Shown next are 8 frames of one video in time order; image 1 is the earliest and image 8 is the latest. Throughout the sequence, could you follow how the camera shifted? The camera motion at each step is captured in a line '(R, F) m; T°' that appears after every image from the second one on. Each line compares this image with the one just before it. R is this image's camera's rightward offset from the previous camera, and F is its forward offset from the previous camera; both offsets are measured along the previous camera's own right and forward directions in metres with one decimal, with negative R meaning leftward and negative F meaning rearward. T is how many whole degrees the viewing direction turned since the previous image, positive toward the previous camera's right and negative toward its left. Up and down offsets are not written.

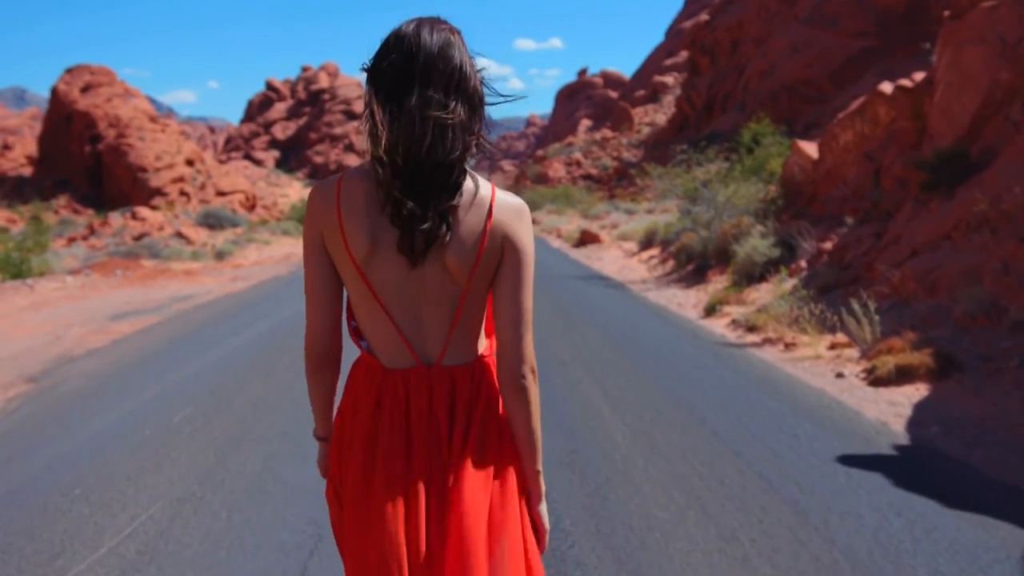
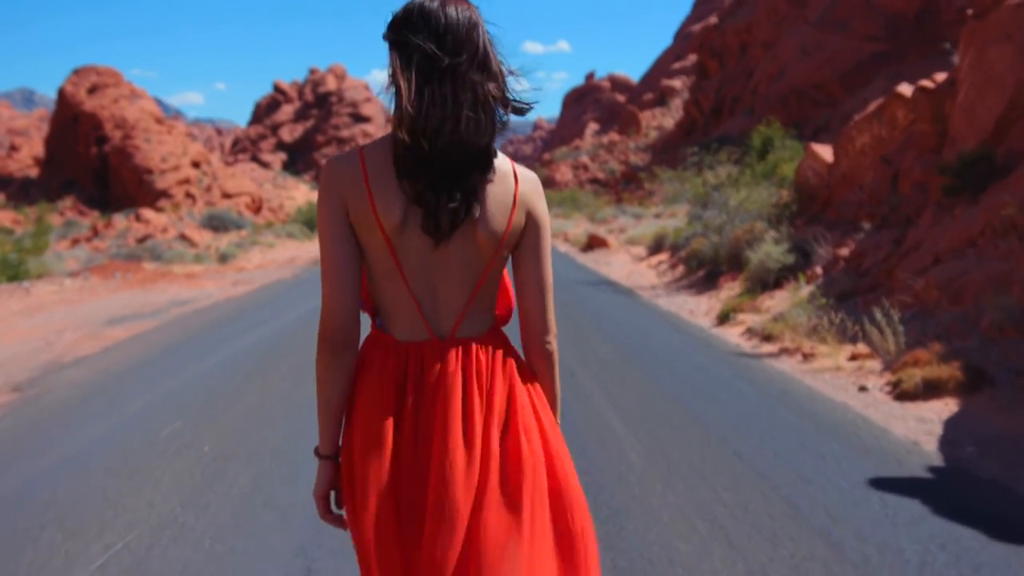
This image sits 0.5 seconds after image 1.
(0.0, +0.4) m; 0°
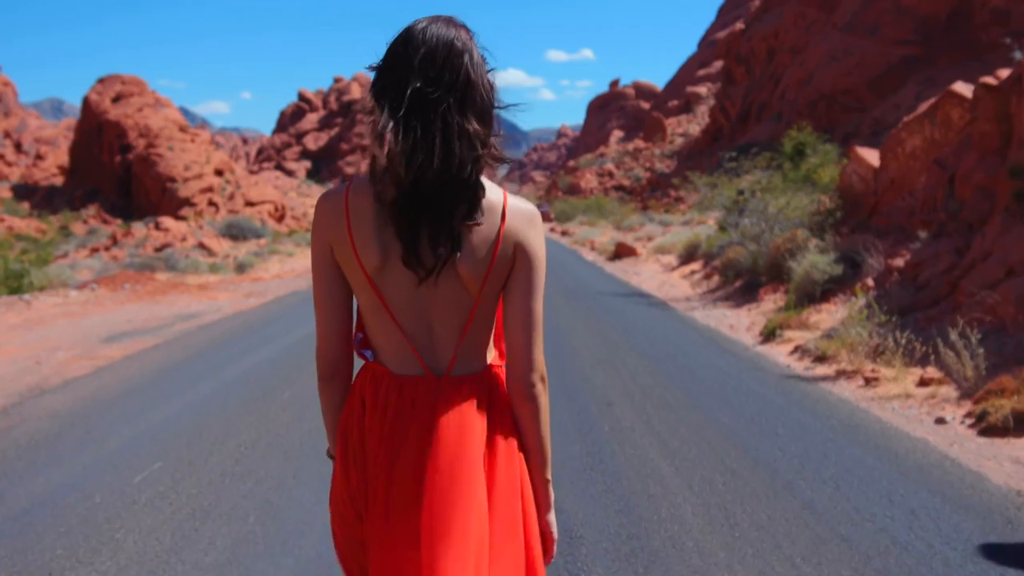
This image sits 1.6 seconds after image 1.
(0.0, +0.9) m; -1°
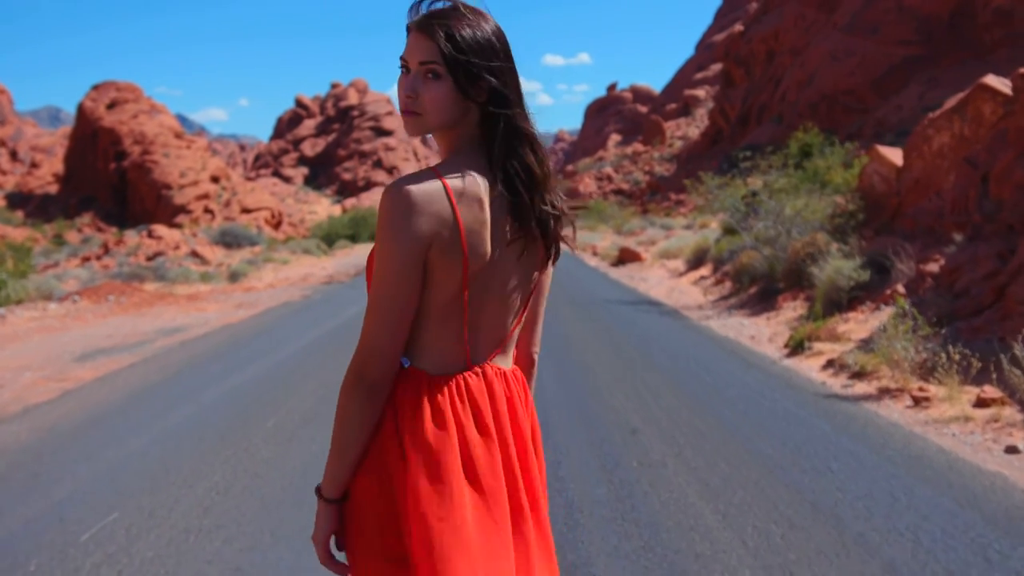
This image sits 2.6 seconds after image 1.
(-0.1, +0.9) m; 0°
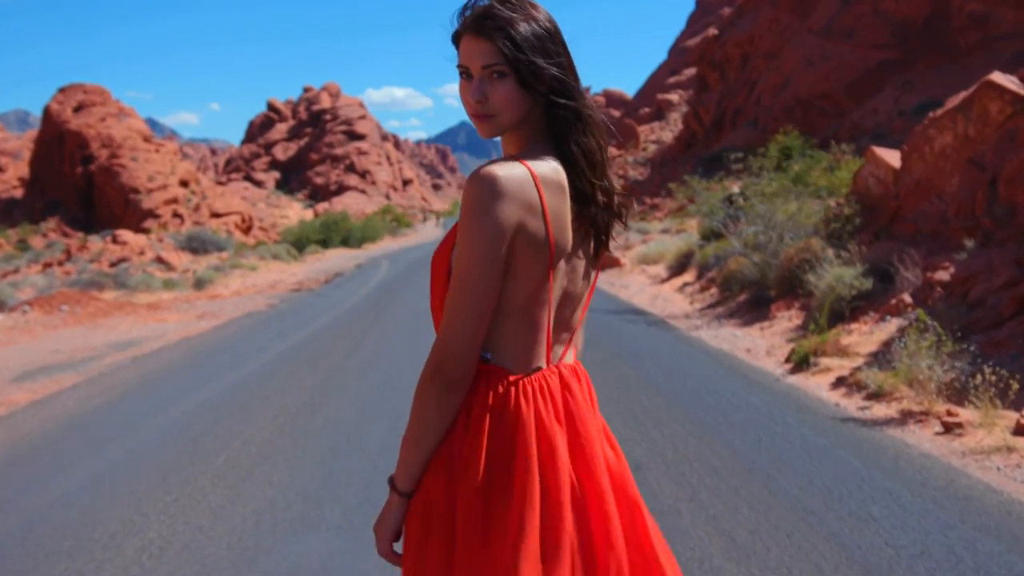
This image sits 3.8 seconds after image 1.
(-0.1, +0.8) m; +1°
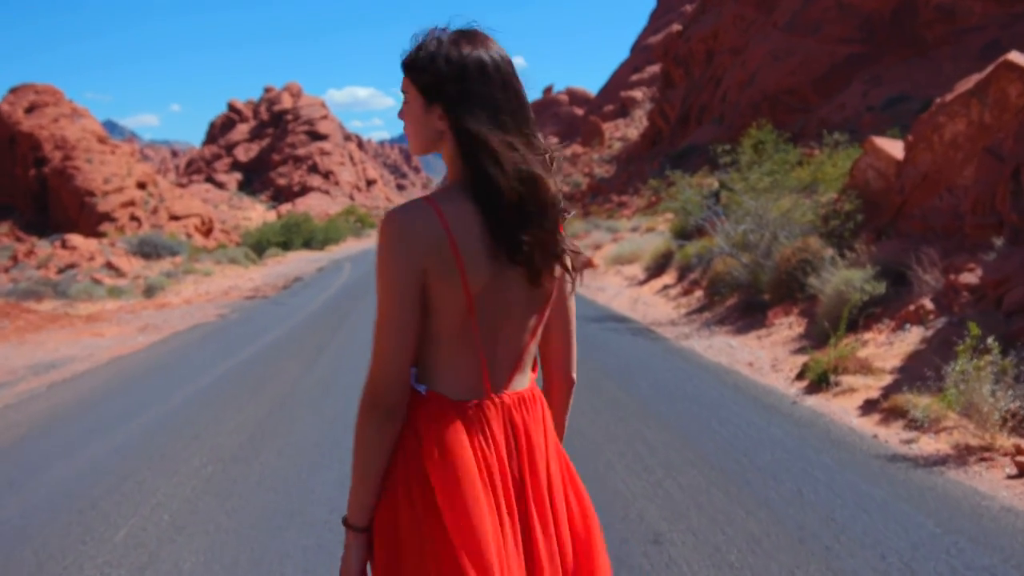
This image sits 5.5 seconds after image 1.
(-0.1, +1.3) m; +2°
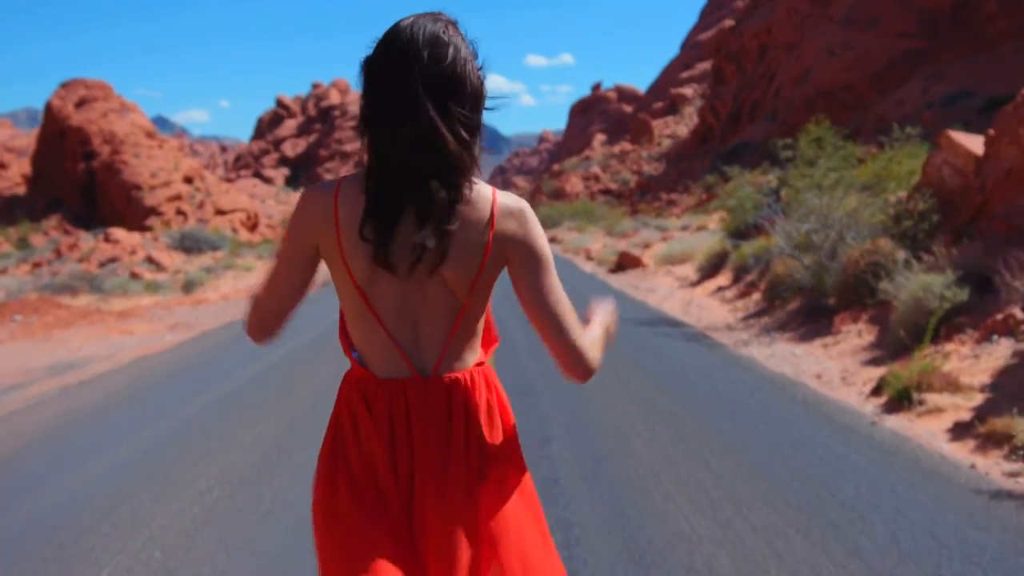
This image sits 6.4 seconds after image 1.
(0.0, +0.8) m; -2°
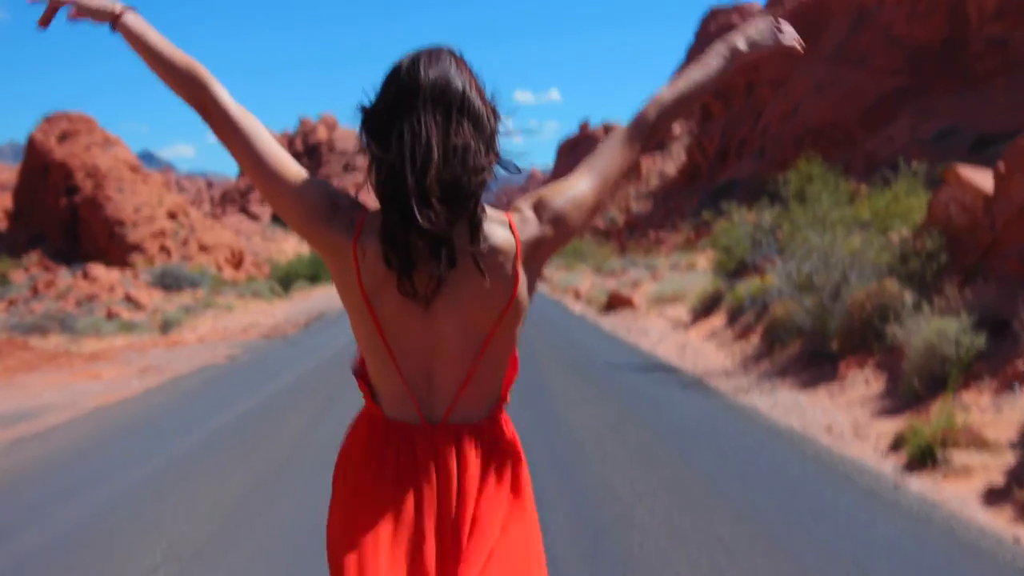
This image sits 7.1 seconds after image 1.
(0.0, +0.6) m; +1°
